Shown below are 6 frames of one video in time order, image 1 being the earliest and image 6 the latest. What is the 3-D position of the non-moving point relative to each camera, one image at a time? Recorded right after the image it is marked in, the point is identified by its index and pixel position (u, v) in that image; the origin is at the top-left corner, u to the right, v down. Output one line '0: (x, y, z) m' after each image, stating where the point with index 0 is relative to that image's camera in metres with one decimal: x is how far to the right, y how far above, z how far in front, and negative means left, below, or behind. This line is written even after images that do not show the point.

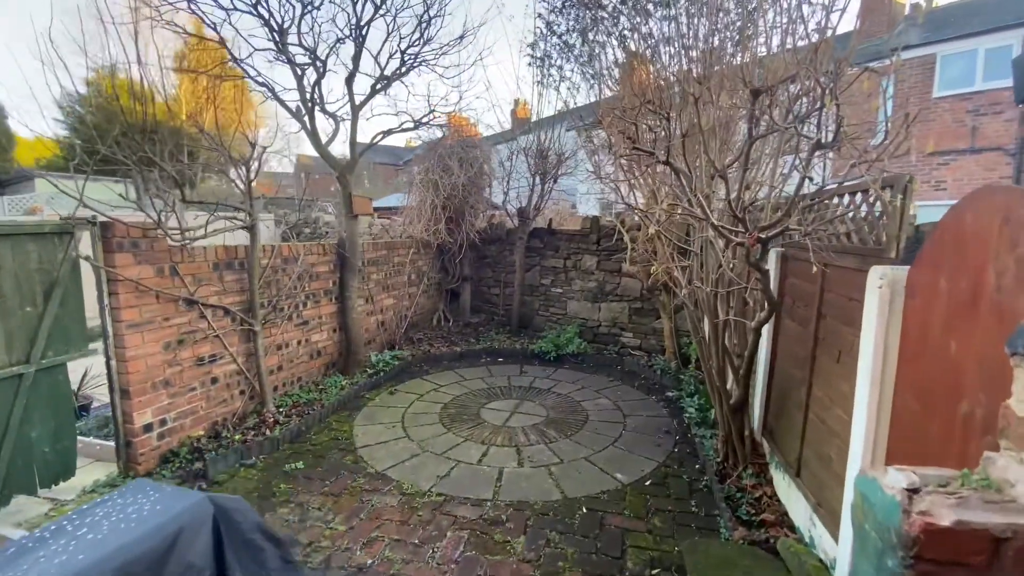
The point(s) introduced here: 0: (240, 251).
0: (-2.5, +0.3, +4.3) m
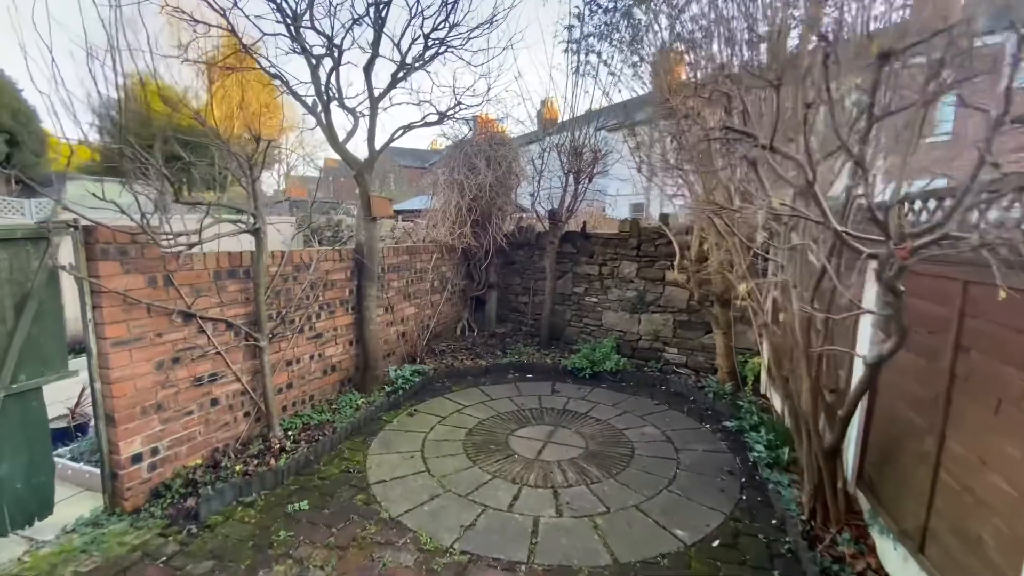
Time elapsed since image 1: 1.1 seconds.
0: (-2.2, +0.3, +3.9) m
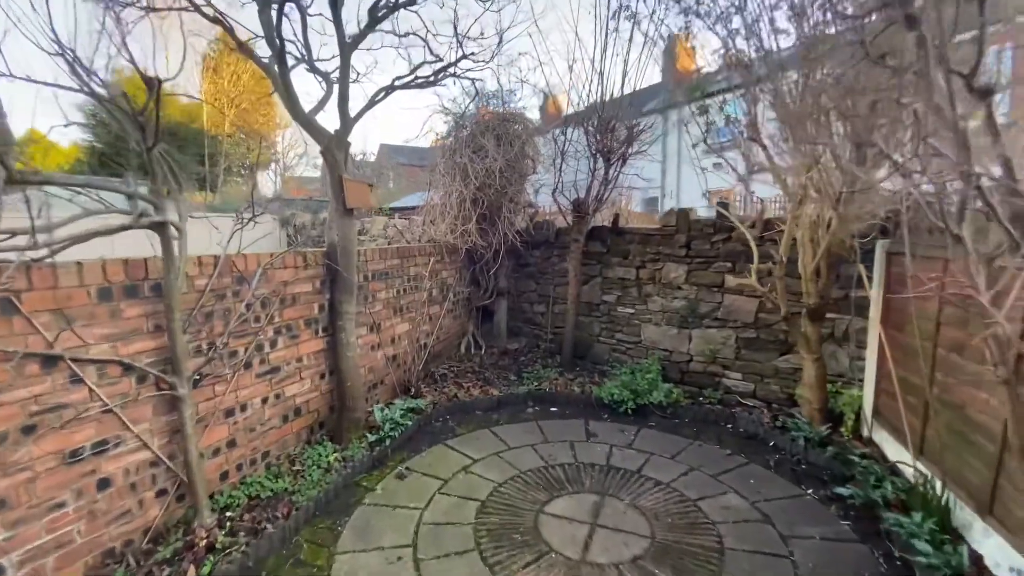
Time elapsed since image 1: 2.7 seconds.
0: (-2.0, +0.1, +2.7) m
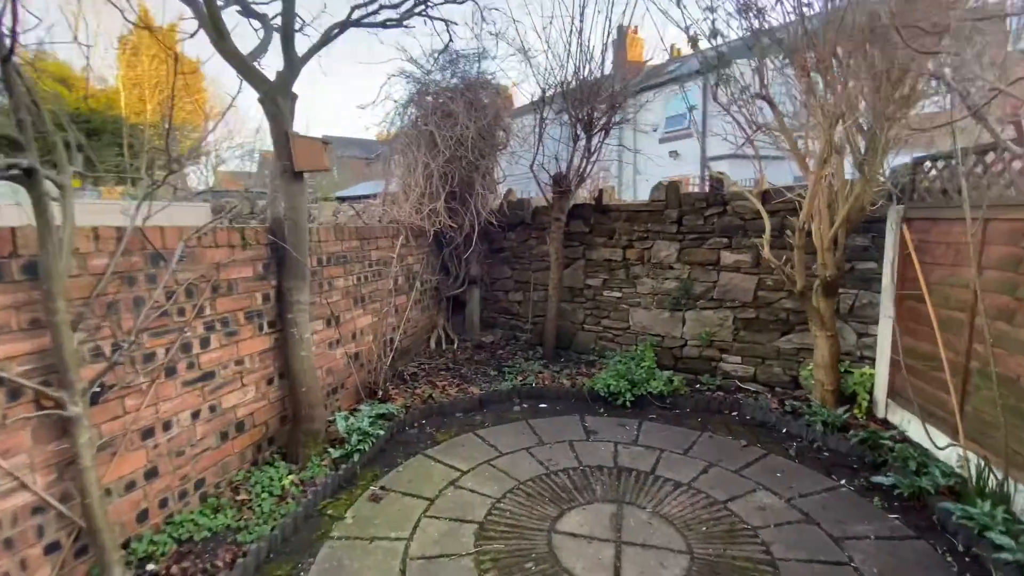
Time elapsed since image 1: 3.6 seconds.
0: (-2.0, +0.2, +1.9) m
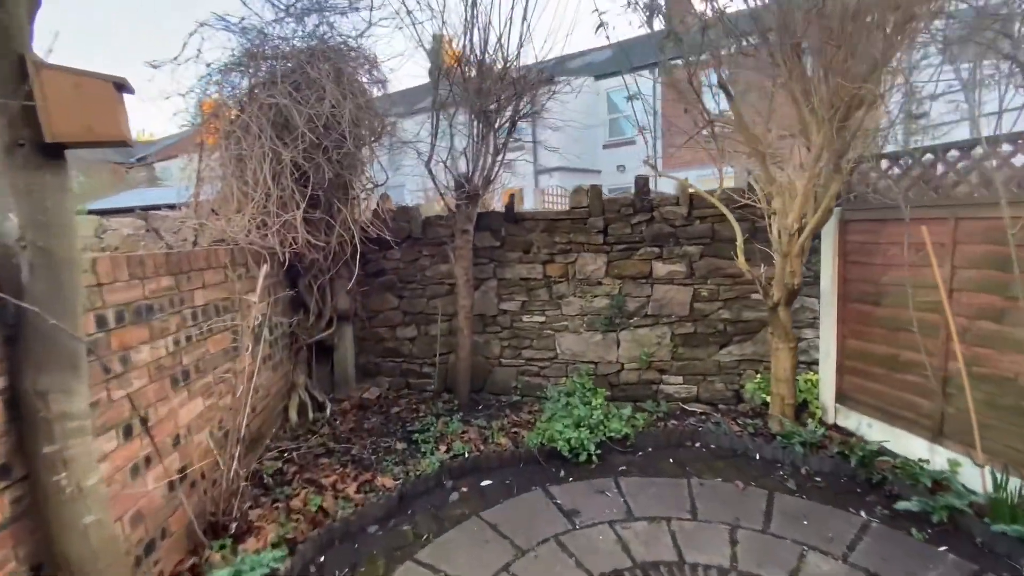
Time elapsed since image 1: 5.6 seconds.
0: (-1.5, -0.1, +0.2) m
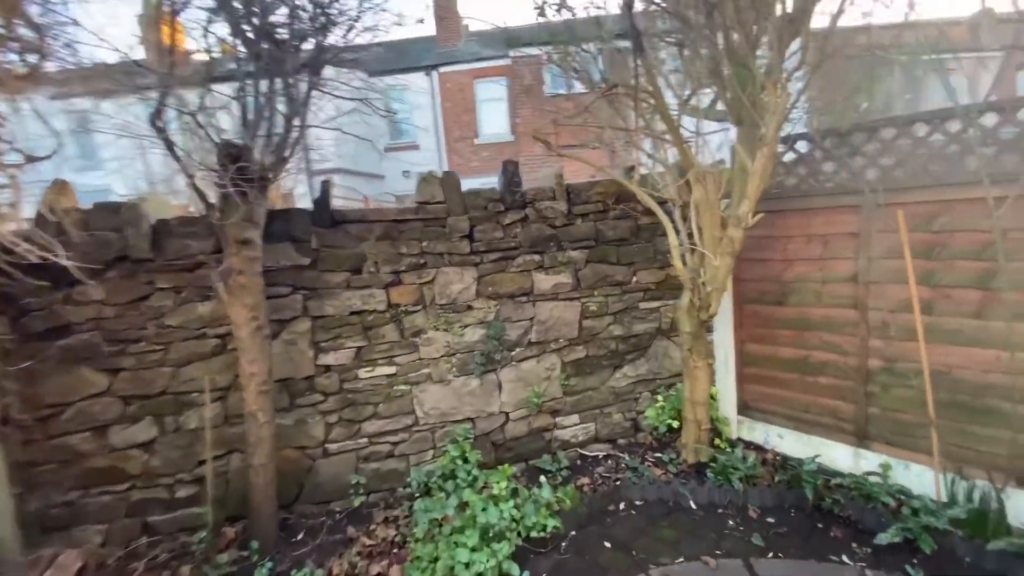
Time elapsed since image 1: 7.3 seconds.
0: (-0.6, -0.3, -1.6) m
